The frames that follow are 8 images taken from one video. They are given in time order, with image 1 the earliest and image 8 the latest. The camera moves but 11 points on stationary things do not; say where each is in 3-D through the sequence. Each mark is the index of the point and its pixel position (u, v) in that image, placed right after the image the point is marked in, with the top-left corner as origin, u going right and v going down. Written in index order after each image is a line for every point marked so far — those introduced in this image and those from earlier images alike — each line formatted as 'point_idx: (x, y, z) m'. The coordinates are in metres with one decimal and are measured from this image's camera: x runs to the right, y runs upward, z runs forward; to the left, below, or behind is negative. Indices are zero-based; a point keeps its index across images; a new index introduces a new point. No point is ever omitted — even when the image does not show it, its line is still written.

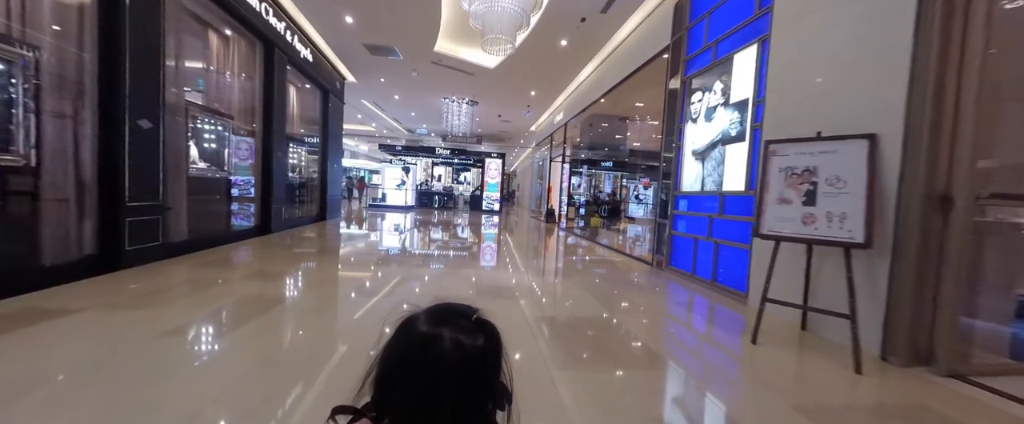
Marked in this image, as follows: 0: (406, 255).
0: (-1.6, -0.7, +5.1) m
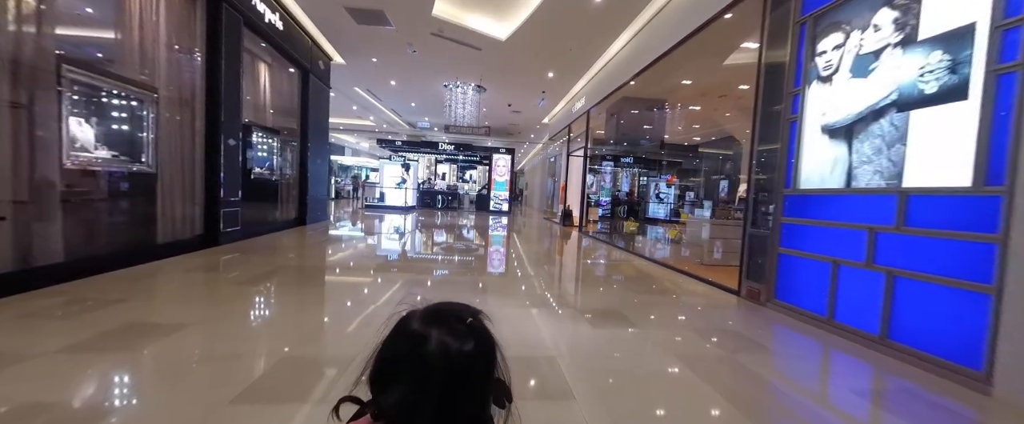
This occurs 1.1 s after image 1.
0: (-1.5, -0.7, +4.8) m
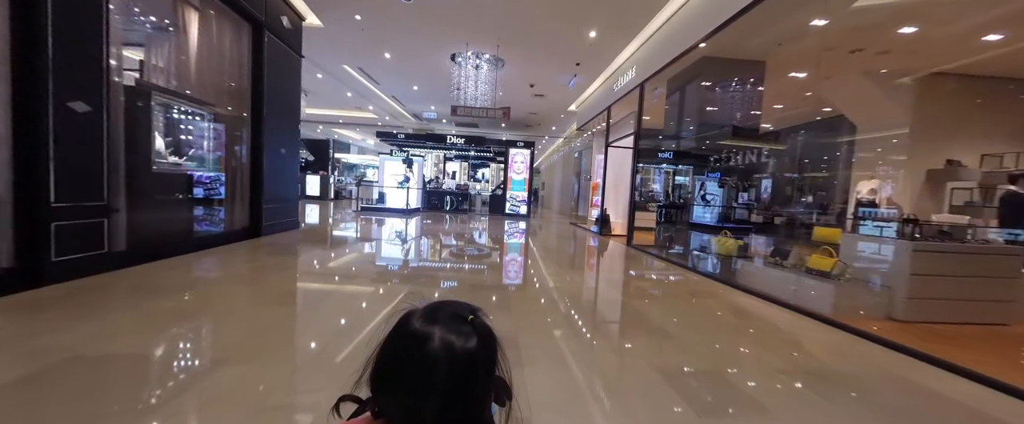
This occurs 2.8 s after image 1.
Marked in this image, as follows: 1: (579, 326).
0: (-1.2, -0.7, +4.2) m
1: (+0.5, -0.9, +2.7) m
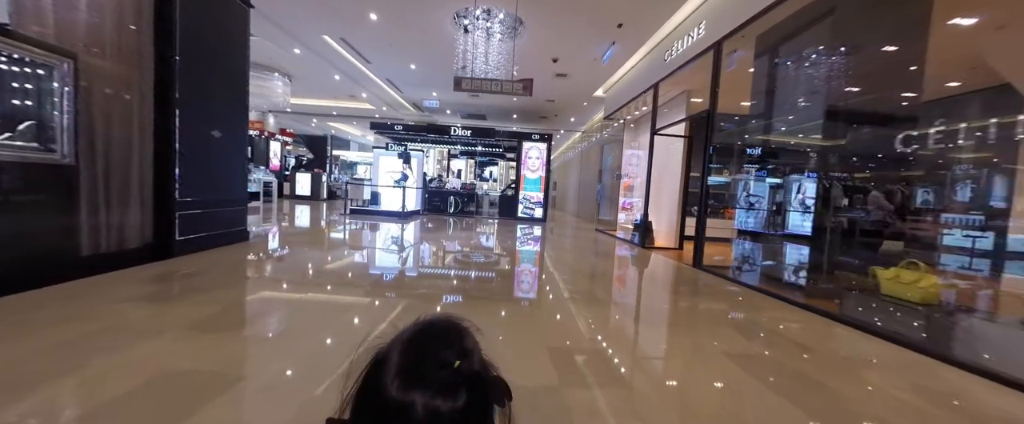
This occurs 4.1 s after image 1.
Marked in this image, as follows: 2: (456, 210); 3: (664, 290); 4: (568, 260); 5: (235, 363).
0: (-1.1, -0.8, +3.8) m
1: (+0.6, -1.0, +2.3) m
2: (-2.0, +0.1, +11.9) m
3: (+1.7, -0.9, +3.8) m
4: (+0.8, -0.7, +4.8) m
5: (-1.4, -0.8, +1.7) m
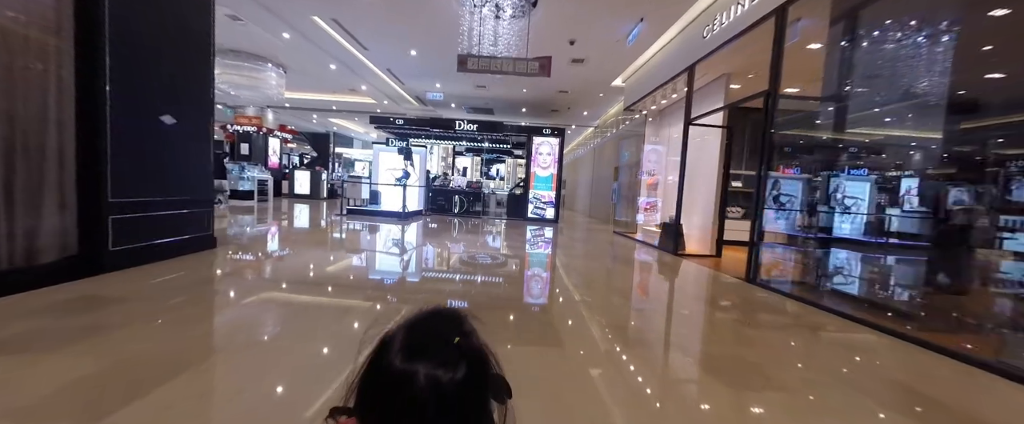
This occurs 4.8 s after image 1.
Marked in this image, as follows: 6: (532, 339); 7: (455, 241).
0: (-1.0, -0.8, +3.6) m
1: (+0.7, -1.0, +2.0) m
2: (-1.8, +0.1, +11.7) m
3: (+1.8, -0.9, +3.5) m
4: (+0.9, -0.7, +4.6) m
5: (-1.4, -0.8, +1.5) m
6: (+0.1, -0.9, +2.5) m
7: (-1.0, -0.5, +5.9) m
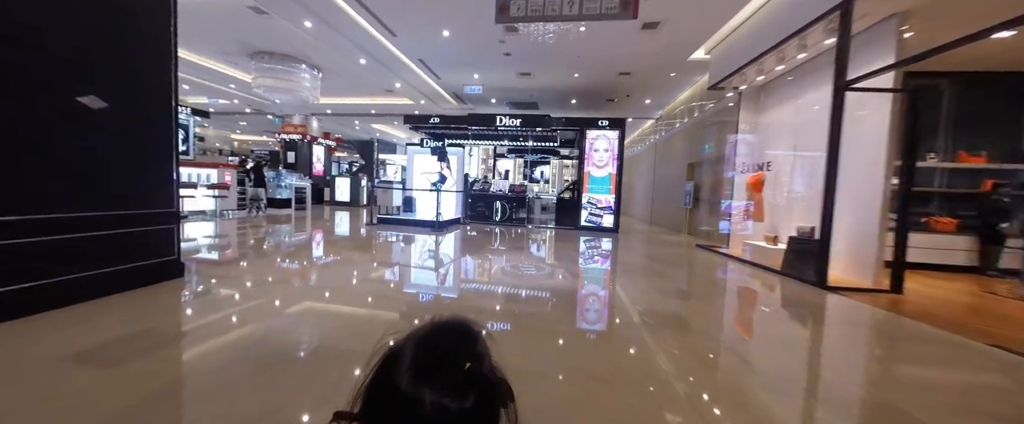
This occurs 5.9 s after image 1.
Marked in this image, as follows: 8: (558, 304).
0: (-0.5, -0.8, +3.3) m
1: (+1.0, -1.0, +1.5) m
2: (-0.3, -0.1, +11.5) m
3: (+2.3, -1.0, +2.9) m
4: (+1.5, -0.8, +4.0) m
5: (-1.2, -0.8, +1.3) m
6: (+0.5, -1.0, +2.1) m
7: (-0.2, -0.6, +5.6) m
8: (+0.4, -0.9, +3.2) m
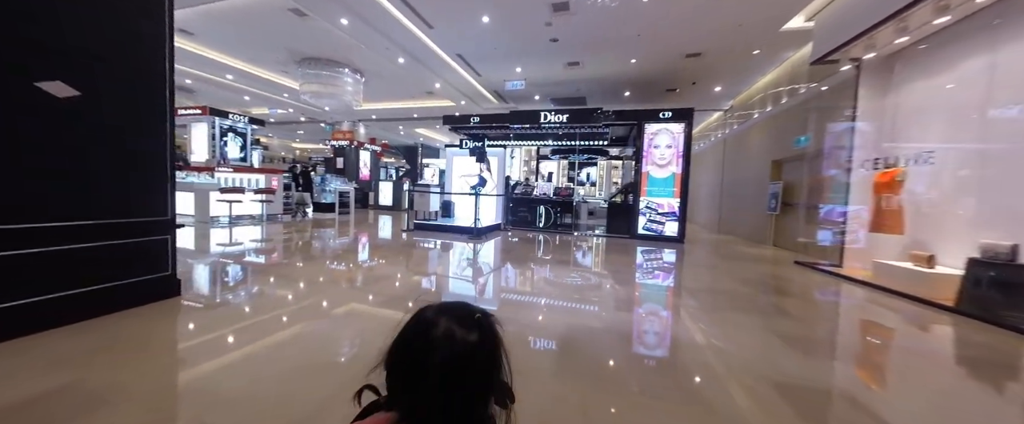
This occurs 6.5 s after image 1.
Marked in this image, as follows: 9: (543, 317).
0: (-0.1, -0.9, +3.1) m
1: (+1.1, -1.0, +1.2) m
2: (+1.1, -0.2, +11.2) m
3: (+2.6, -1.0, +2.3) m
4: (+2.0, -0.8, +3.6) m
5: (-1.0, -0.9, +1.2) m
6: (+0.7, -1.0, +1.8) m
7: (+0.5, -0.7, +5.4) m
8: (+0.8, -0.9, +2.9) m
9: (+0.3, -0.9, +2.9) m
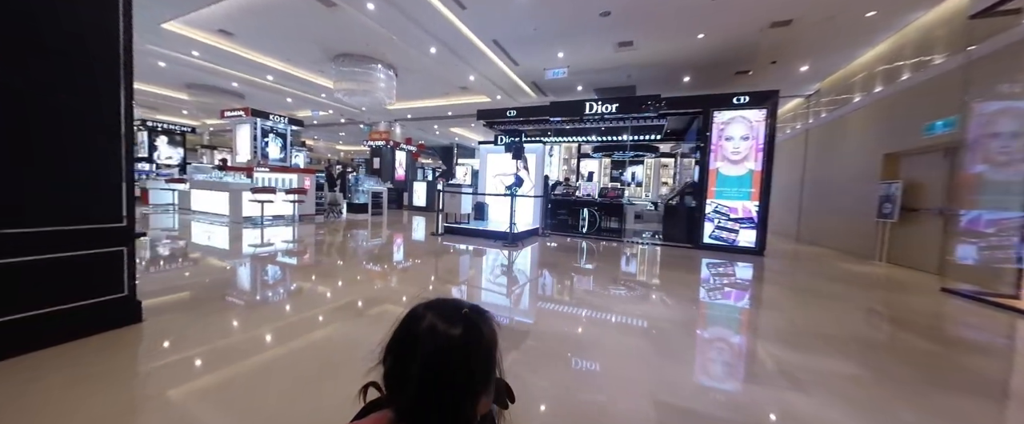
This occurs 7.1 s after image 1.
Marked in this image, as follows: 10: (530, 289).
0: (+0.2, -0.9, +2.9) m
1: (+1.3, -1.1, +0.8) m
2: (+2.3, -0.3, +10.8) m
3: (+2.8, -1.0, +1.8) m
4: (+2.3, -0.9, +3.1) m
5: (-0.9, -0.9, +1.0) m
6: (+0.9, -1.0, +1.4) m
7: (+1.0, -0.7, +5.0) m
8: (+1.1, -0.9, +2.5) m
9: (+0.6, -0.9, +2.7) m
10: (+0.2, -0.8, +4.0) m
